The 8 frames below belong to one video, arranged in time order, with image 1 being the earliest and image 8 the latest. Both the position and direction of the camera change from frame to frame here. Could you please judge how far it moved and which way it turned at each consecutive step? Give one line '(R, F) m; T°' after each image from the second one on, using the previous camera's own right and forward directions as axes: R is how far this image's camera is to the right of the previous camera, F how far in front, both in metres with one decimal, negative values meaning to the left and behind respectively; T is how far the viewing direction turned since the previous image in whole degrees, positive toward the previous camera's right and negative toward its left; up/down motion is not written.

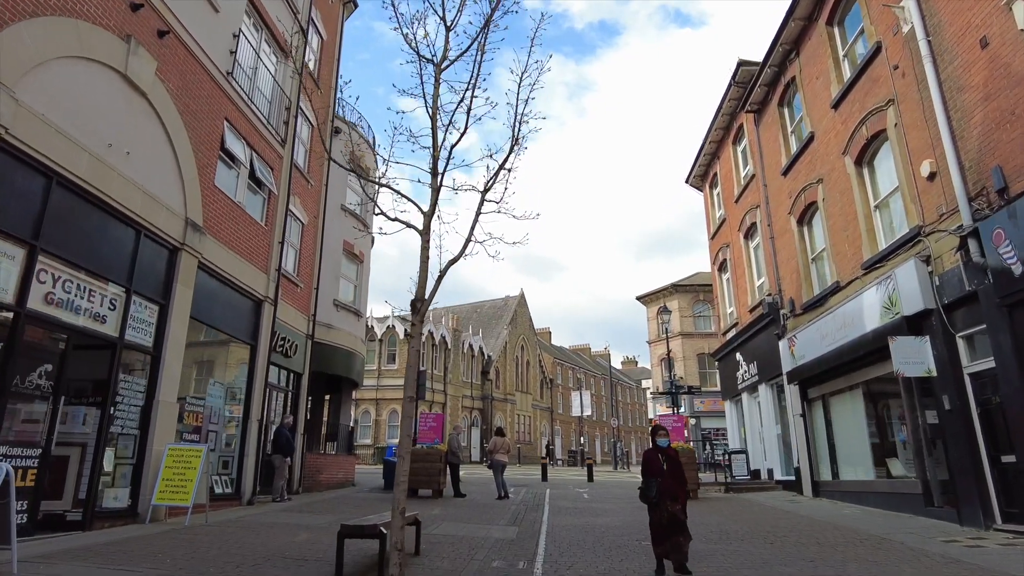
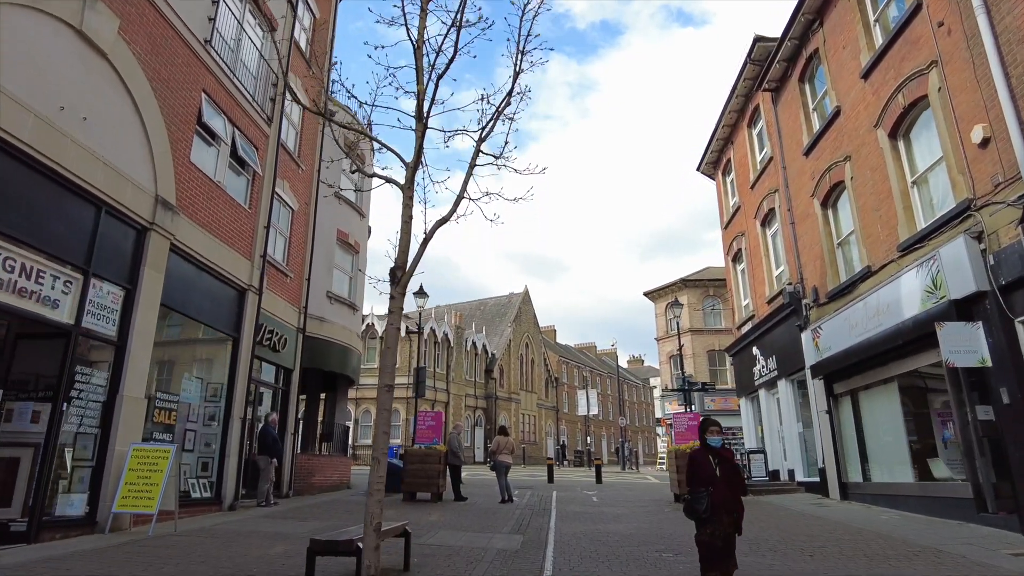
(0.0, +0.9) m; 0°
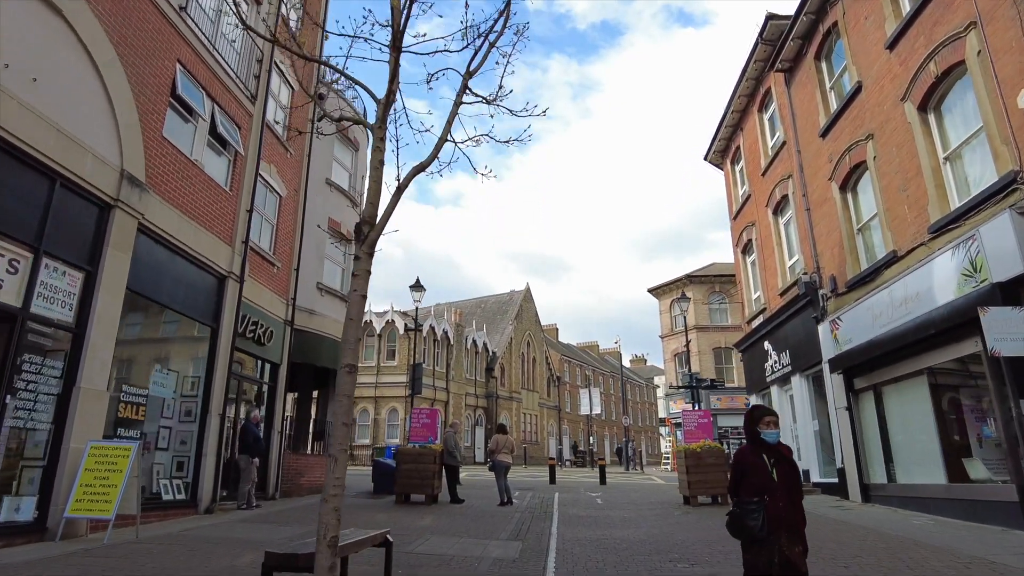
(0.0, +0.8) m; 0°
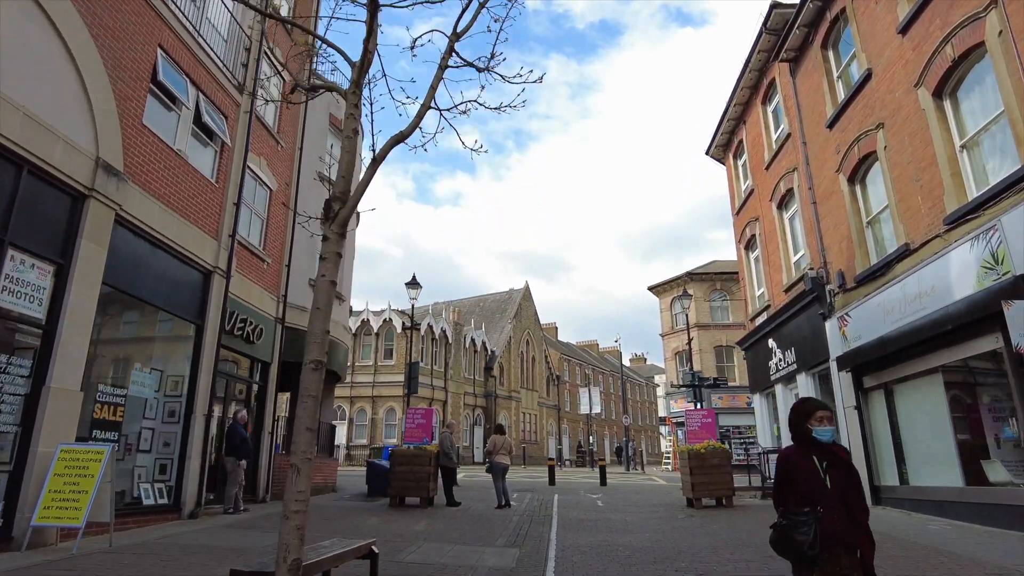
(0.0, +0.4) m; 0°
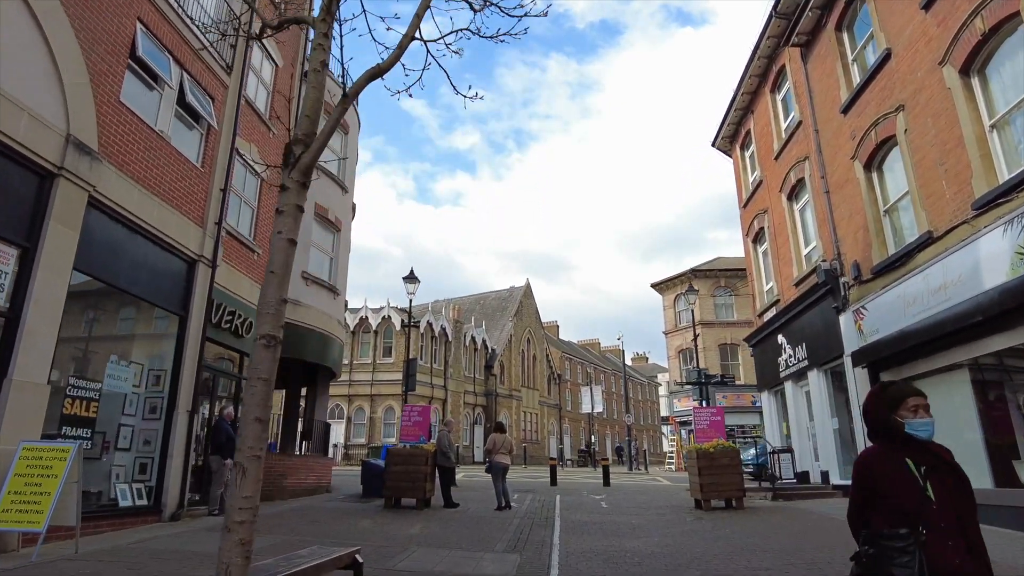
(0.0, +0.5) m; 0°
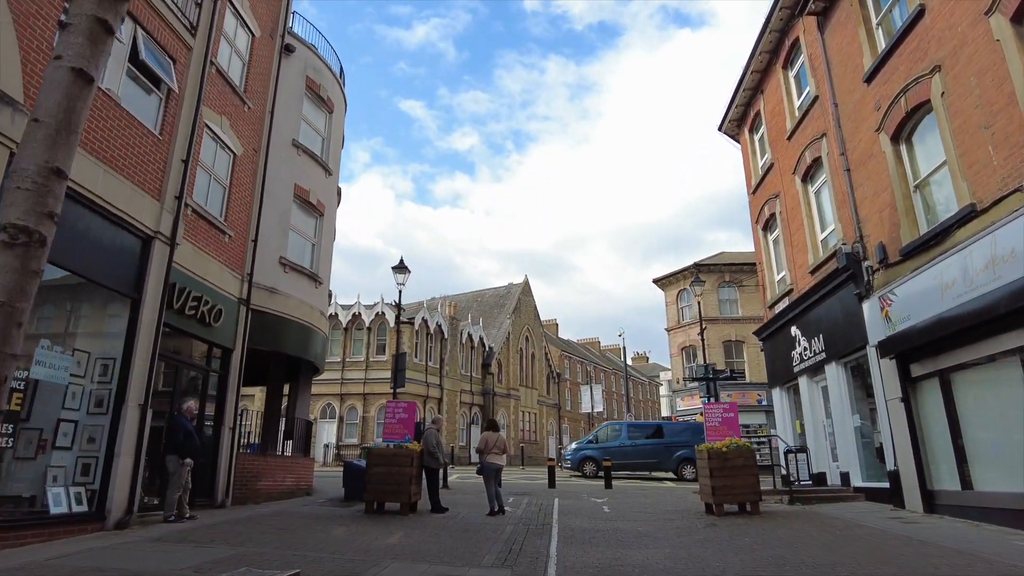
(+0.1, +1.0) m; 0°
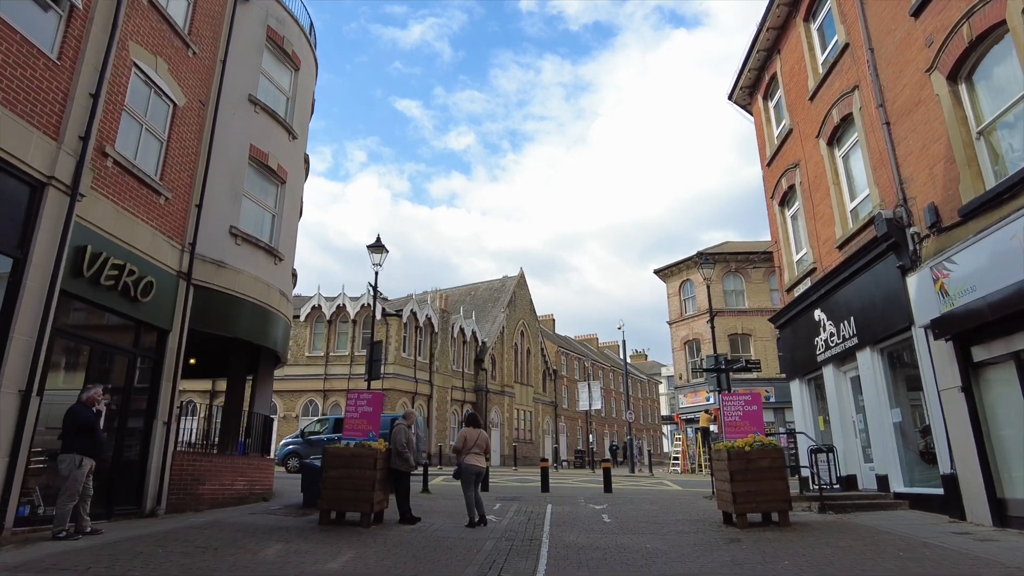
(+0.2, +1.7) m; 0°
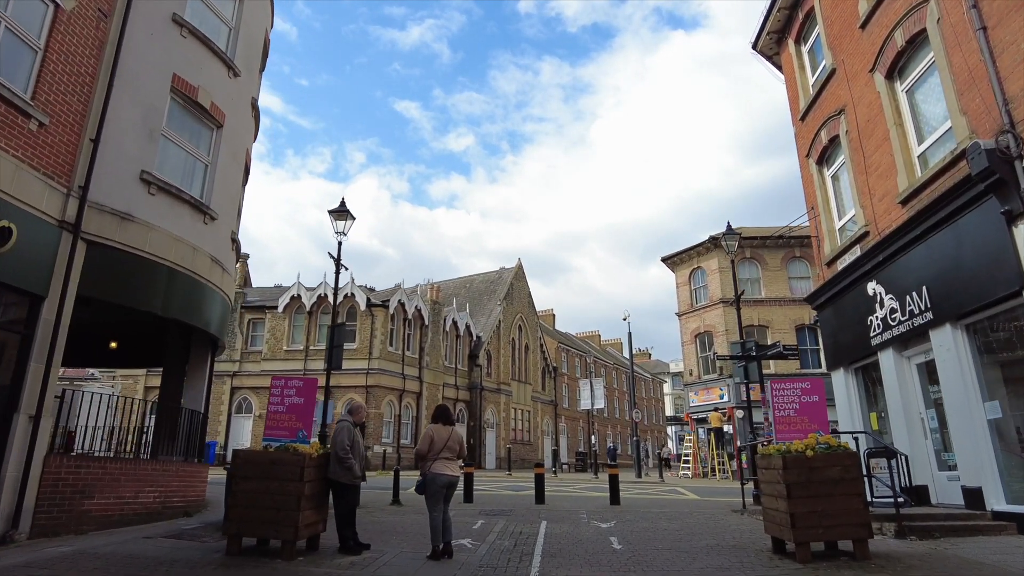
(+0.2, +2.4) m; 0°
